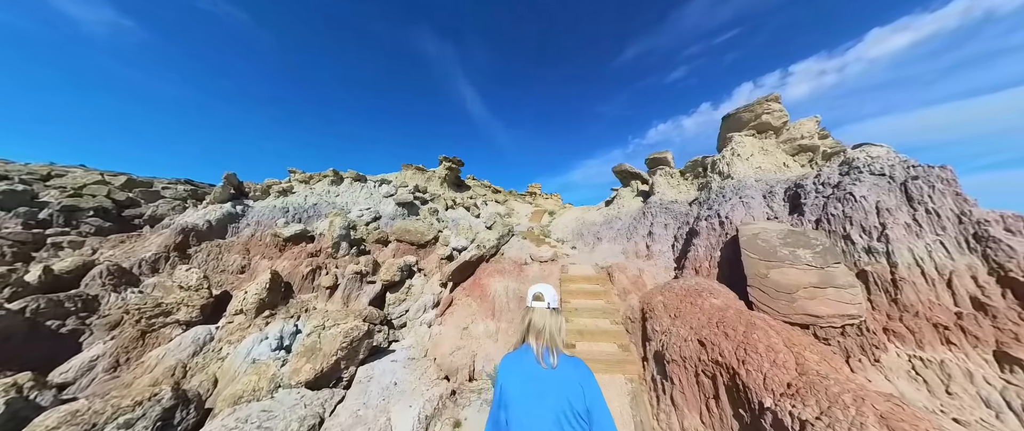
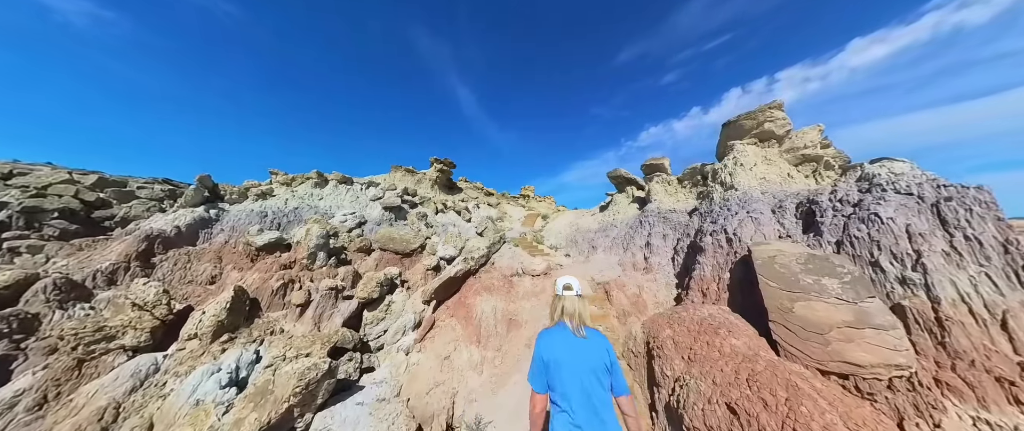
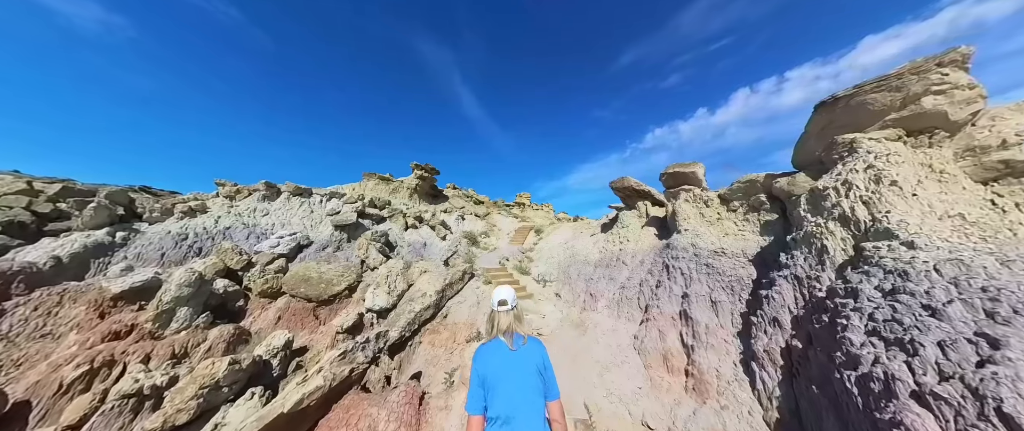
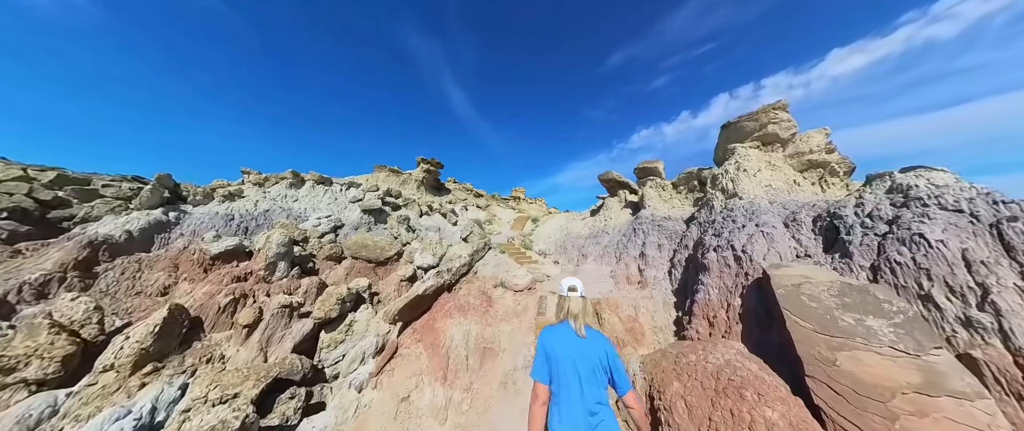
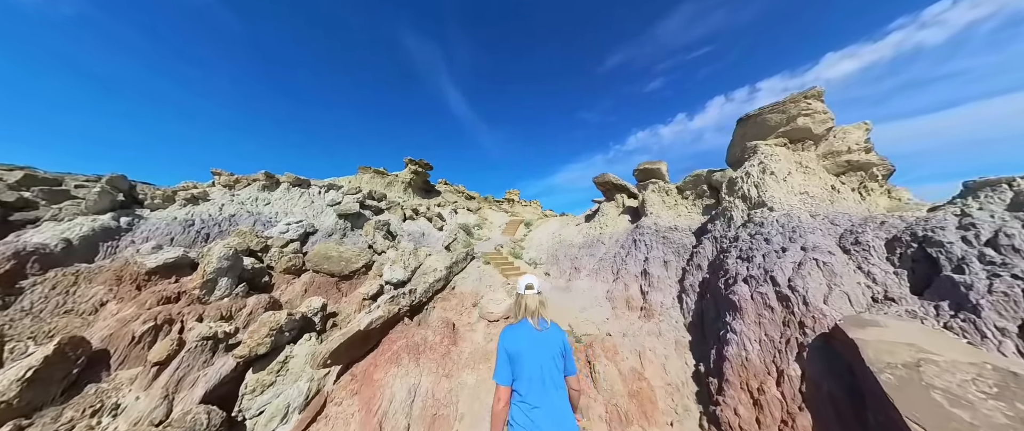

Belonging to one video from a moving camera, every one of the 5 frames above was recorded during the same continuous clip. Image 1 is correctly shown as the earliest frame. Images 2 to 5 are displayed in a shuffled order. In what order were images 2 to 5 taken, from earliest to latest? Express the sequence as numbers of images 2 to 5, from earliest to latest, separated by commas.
2, 4, 5, 3
